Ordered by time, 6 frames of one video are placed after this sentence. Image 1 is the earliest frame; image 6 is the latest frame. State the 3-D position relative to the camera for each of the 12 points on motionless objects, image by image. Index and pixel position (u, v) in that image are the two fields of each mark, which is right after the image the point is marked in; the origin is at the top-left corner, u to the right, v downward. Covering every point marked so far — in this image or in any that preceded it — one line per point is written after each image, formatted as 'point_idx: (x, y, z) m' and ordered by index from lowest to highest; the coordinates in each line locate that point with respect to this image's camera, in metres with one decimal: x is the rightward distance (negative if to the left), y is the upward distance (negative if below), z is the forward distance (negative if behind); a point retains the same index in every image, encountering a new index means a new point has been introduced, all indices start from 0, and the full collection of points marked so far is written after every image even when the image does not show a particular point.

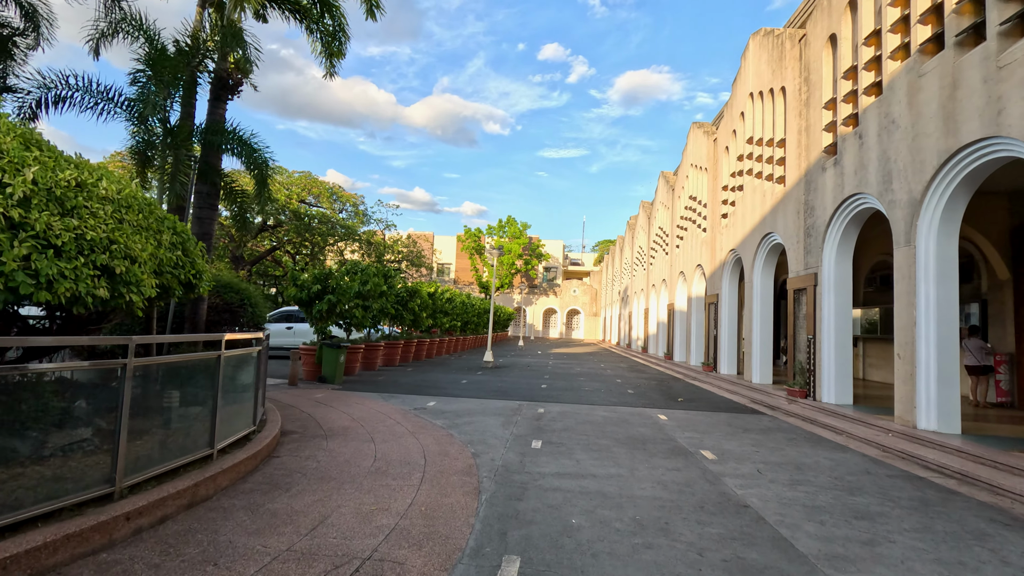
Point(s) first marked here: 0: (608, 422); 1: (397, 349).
0: (+1.6, -2.3, +9.1) m
1: (-3.9, -2.1, +18.2) m
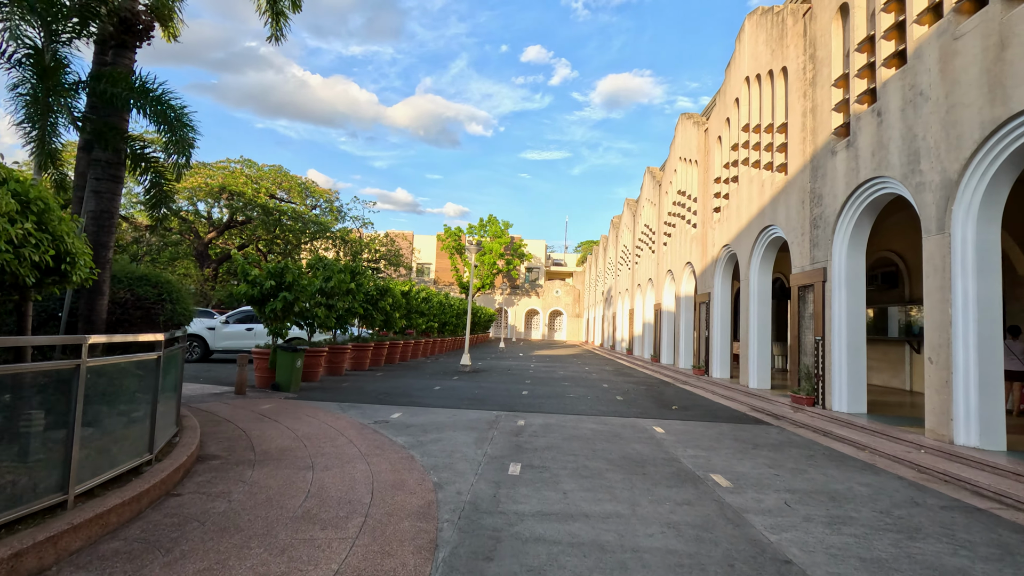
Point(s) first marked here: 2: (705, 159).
0: (+1.3, -2.2, +7.9) m
1: (-4.5, -2.0, +16.8) m
2: (+6.6, +4.4, +18.4) m
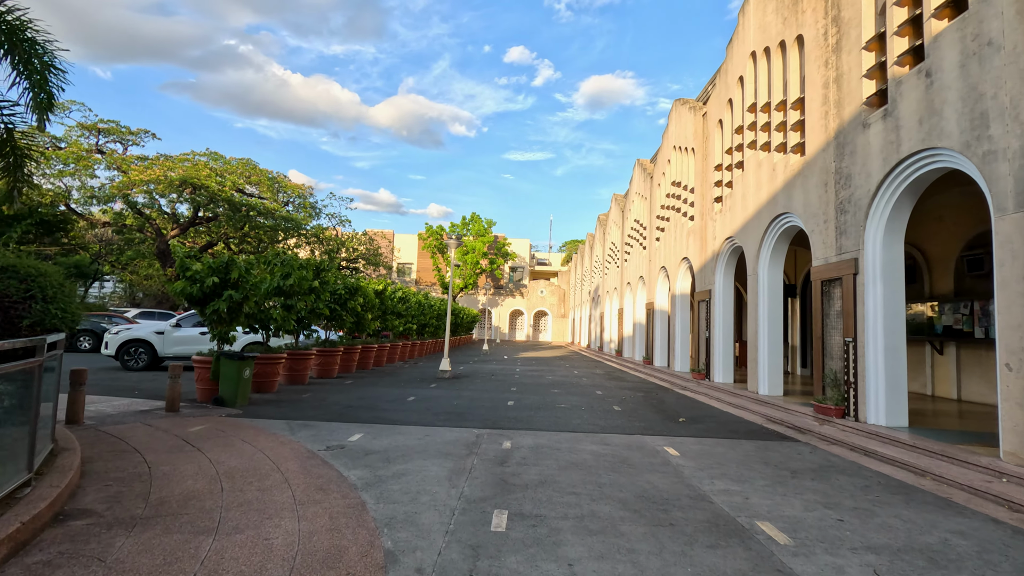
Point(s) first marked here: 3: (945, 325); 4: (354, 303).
0: (+1.1, -2.1, +6.4) m
1: (-5.0, -2.0, +15.2) m
2: (+6.1, +4.5, +17.1) m
3: (+9.8, -0.8, +12.2) m
4: (-4.6, -0.4, +15.7) m
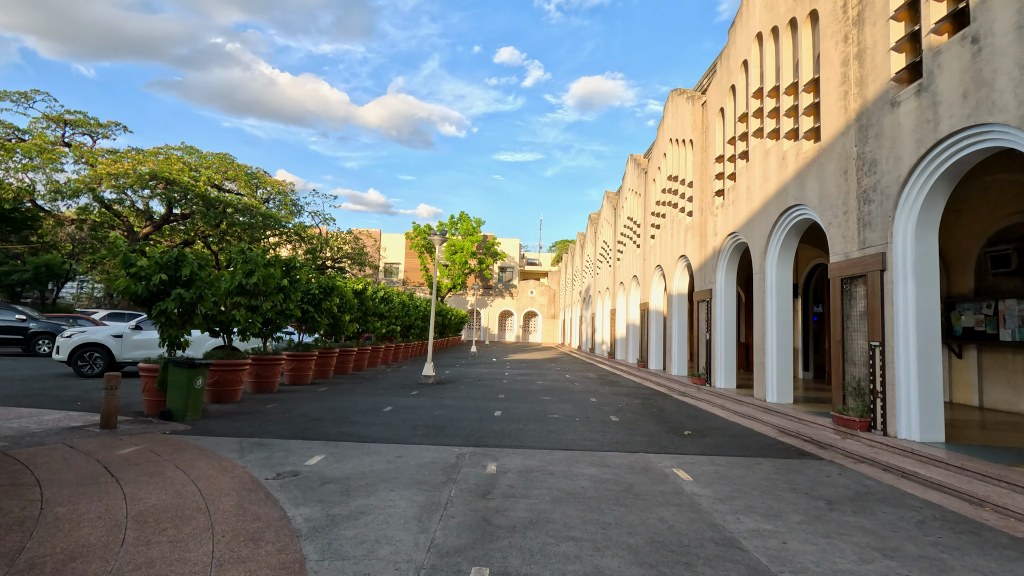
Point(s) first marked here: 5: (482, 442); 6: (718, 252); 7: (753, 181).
0: (+0.9, -2.1, +5.4) m
1: (-5.3, -1.9, +14.0) m
2: (+5.7, +4.5, +16.2) m
3: (+9.5, -0.8, +11.3) m
4: (-5.0, -0.4, +14.6) m
5: (-0.4, -2.2, +7.7) m
6: (+5.5, +1.0, +14.3) m
7: (+5.5, +2.5, +12.3) m
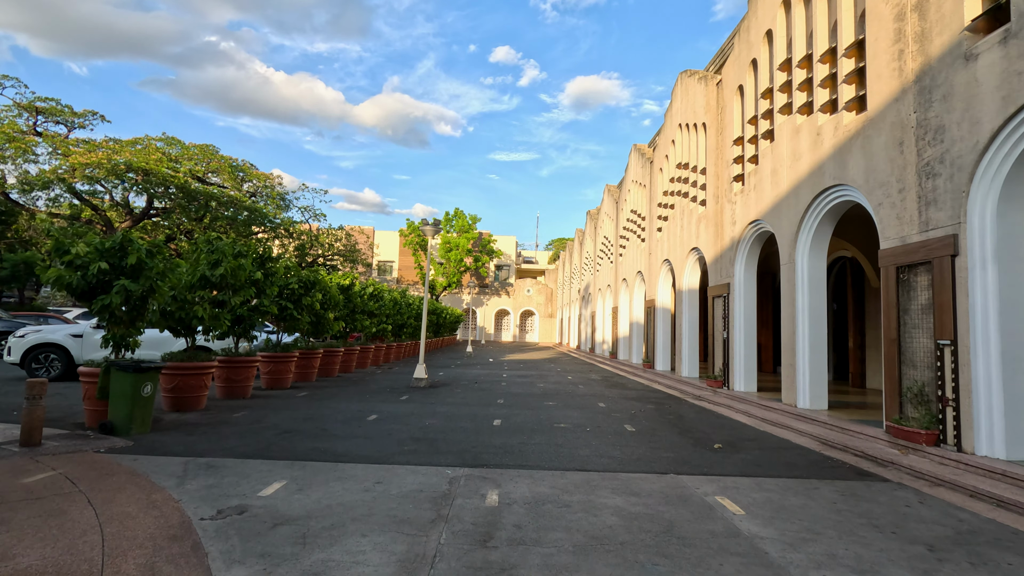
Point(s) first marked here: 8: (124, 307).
0: (+1.0, -2.0, +4.1) m
1: (-5.3, -1.8, +12.7) m
2: (+5.7, +4.7, +14.9) m
3: (+9.6, -0.7, +10.1) m
4: (-5.0, -0.3, +13.3) m
5: (-0.4, -2.1, +6.4) m
6: (+5.5, +1.1, +13.0) m
7: (+5.5, +2.6, +11.1) m
8: (-5.7, -0.3, +8.0) m
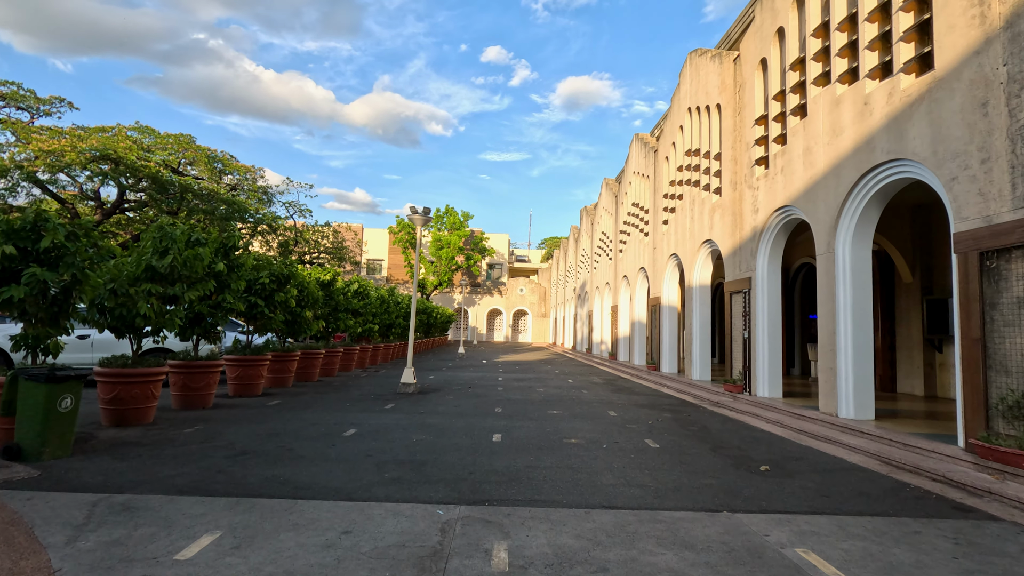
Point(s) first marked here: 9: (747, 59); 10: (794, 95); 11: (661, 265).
0: (+1.1, -1.8, +2.8) m
1: (-5.3, -1.7, +11.3) m
2: (+5.6, +4.8, +13.7) m
3: (+9.6, -0.5, +8.9) m
4: (-5.0, -0.2, +11.8) m
5: (-0.3, -1.9, +5.0) m
6: (+5.4, +1.2, +11.8) m
7: (+5.6, +2.7, +9.8) m
8: (-5.7, -0.2, +6.5) m
9: (+5.6, +5.5, +12.9) m
10: (+5.6, +3.9, +10.7) m
11: (+5.3, +0.9, +19.0) m
